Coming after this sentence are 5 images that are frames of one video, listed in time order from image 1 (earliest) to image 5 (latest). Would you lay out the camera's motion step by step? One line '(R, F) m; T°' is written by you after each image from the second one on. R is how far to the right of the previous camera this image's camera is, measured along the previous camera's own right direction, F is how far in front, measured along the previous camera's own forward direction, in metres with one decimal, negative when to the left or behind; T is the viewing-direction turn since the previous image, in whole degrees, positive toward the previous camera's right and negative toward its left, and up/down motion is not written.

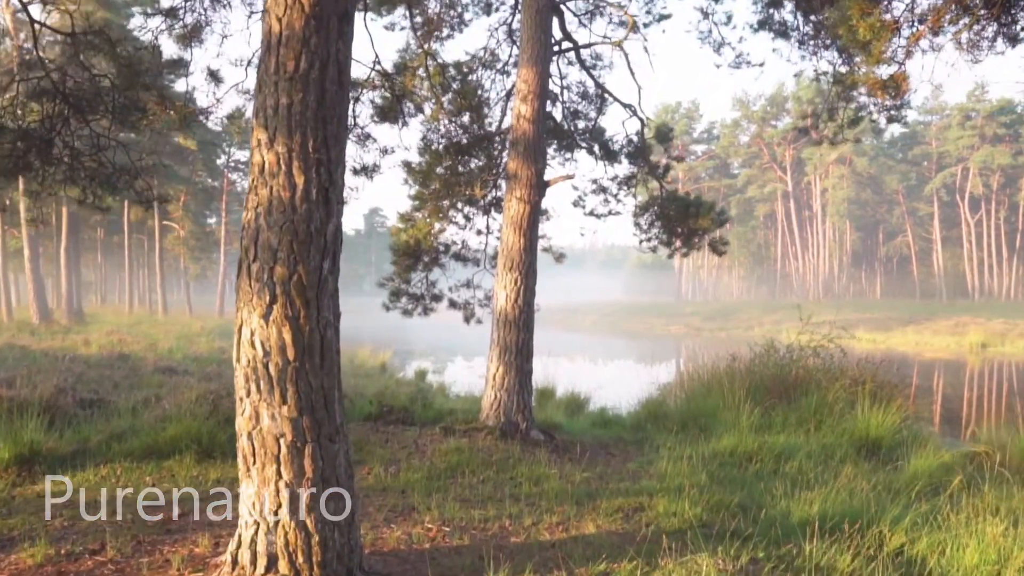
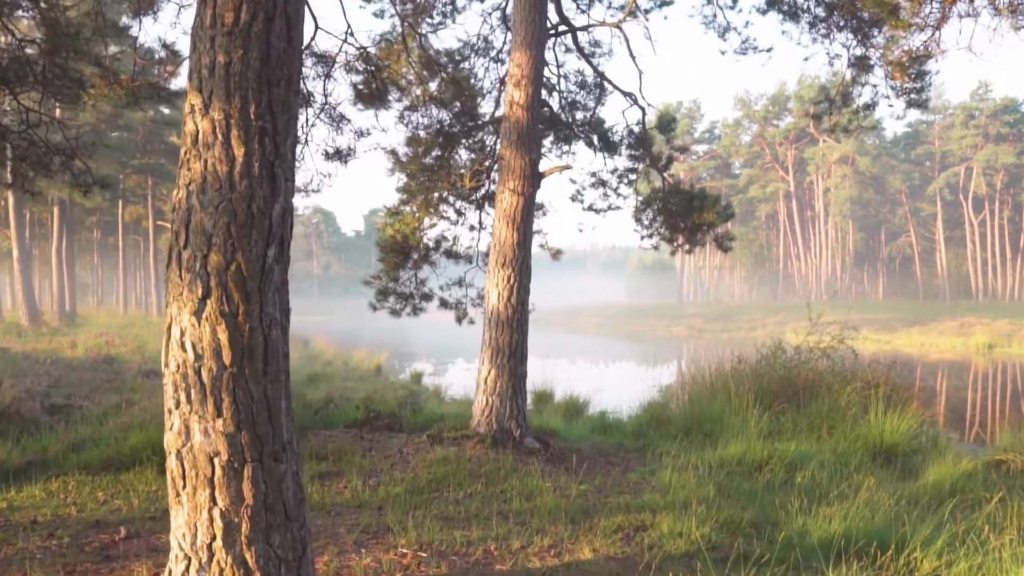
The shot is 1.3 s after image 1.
(+0.1, +0.5) m; 0°
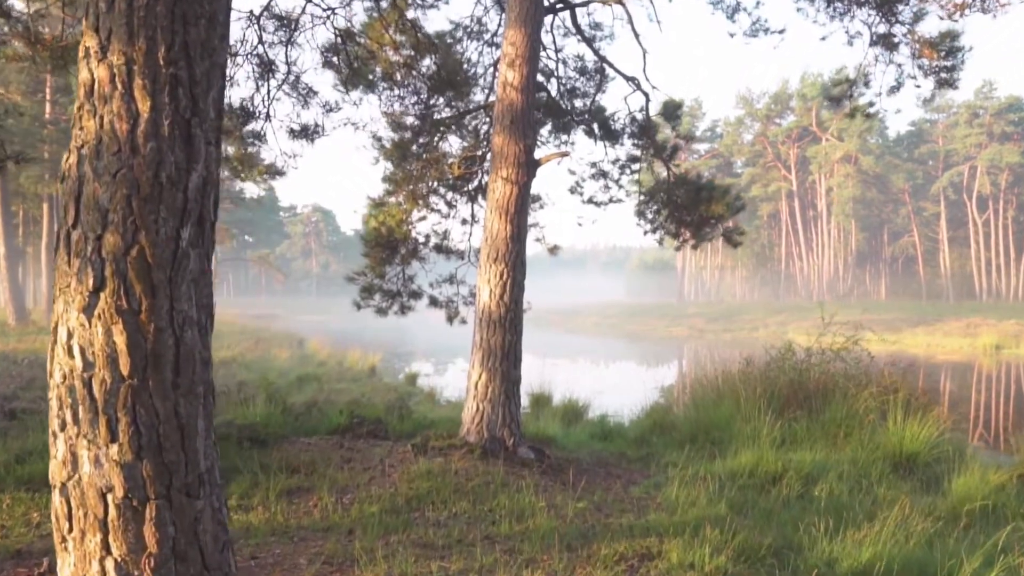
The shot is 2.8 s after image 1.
(+0.1, +0.5) m; 0°
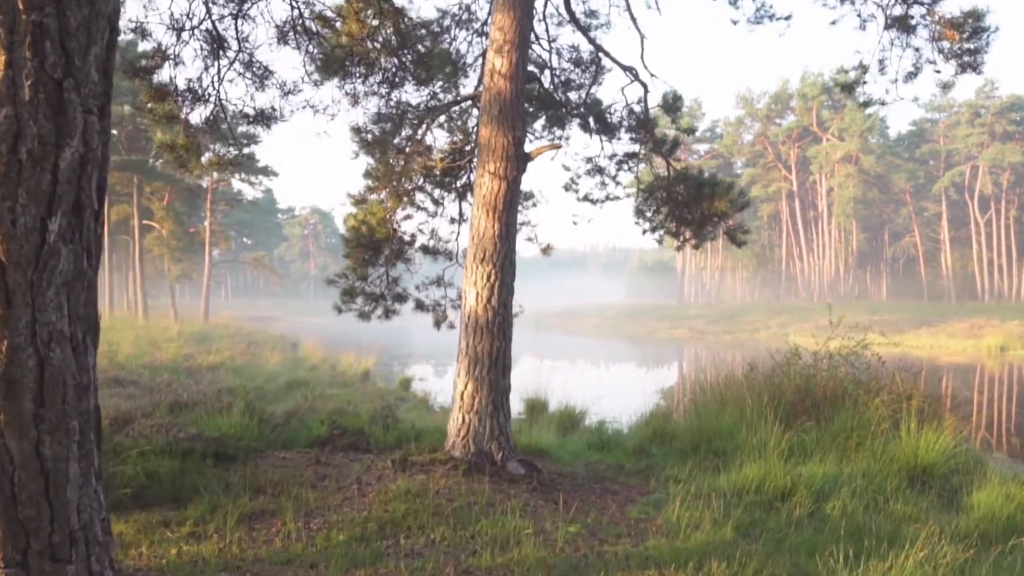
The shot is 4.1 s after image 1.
(+0.1, +0.4) m; 0°
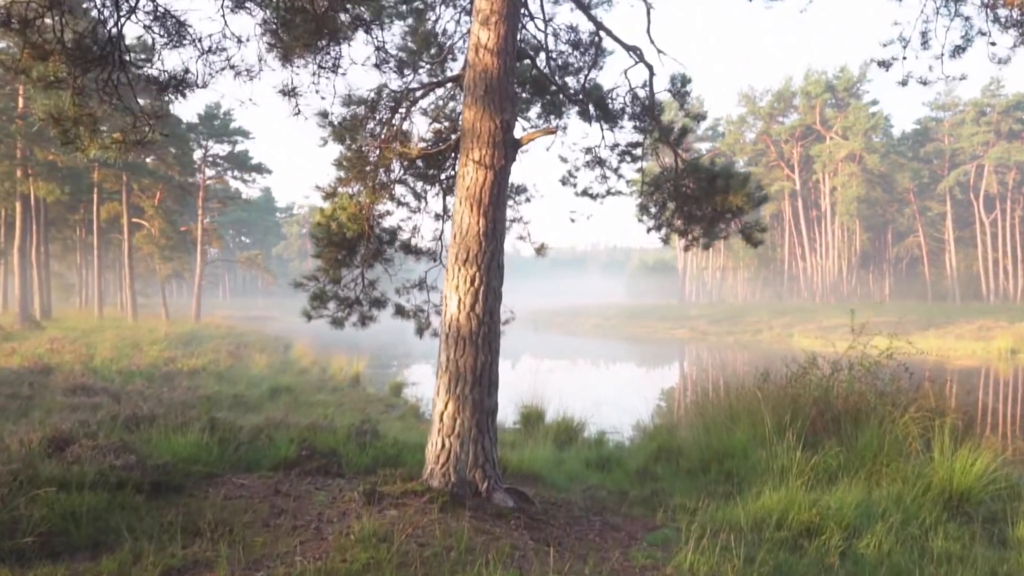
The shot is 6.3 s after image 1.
(+0.1, +0.7) m; 0°
